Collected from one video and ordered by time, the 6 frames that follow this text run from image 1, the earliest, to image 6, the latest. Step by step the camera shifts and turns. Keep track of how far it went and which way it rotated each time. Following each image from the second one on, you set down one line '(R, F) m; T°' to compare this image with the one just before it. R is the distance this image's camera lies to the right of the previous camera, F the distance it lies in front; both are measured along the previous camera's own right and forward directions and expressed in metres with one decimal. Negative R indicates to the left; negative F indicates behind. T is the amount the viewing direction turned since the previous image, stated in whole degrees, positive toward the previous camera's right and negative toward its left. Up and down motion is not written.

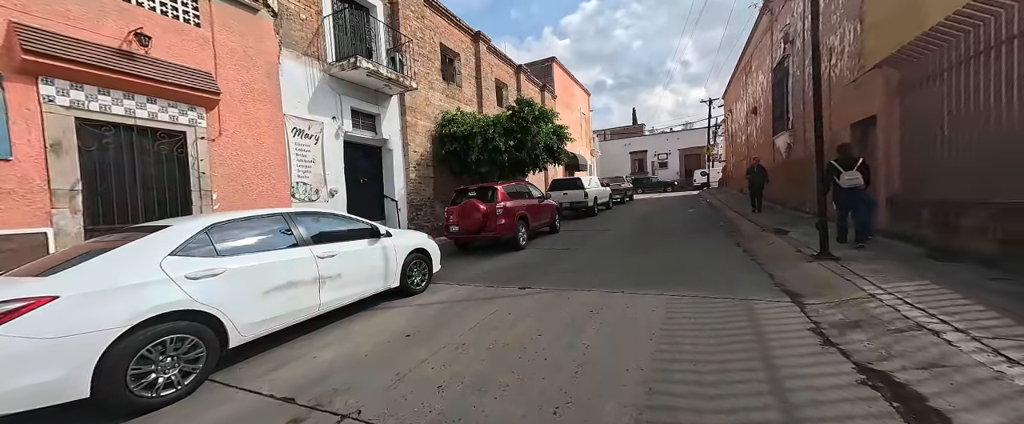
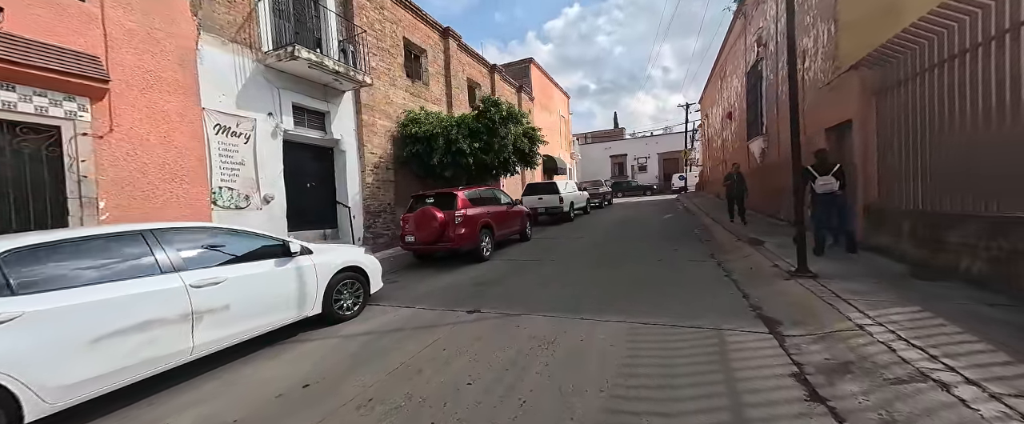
(+0.5, +0.7) m; +3°
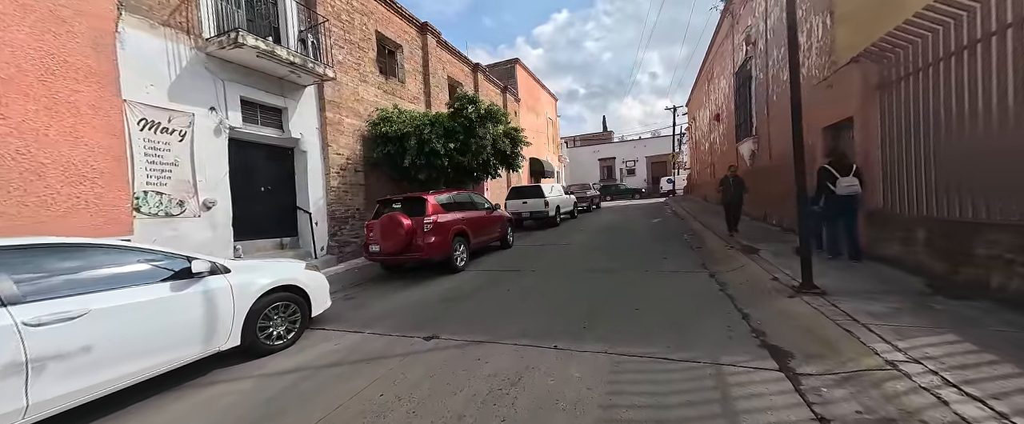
(+0.3, +0.7) m; +2°
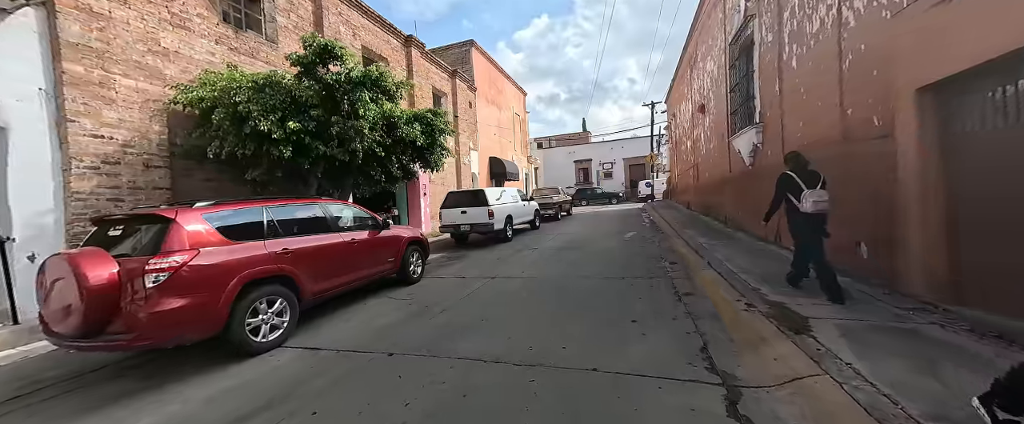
(+1.5, +3.2) m; +3°
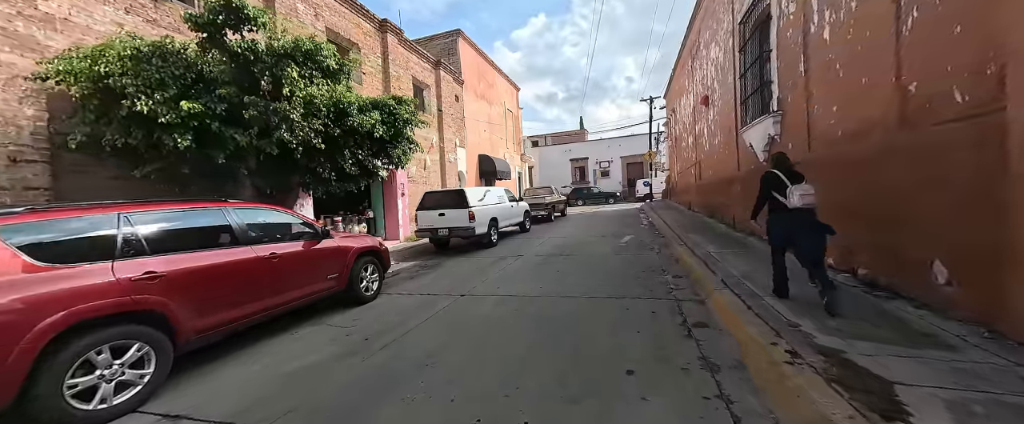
(+0.4, +1.2) m; 0°
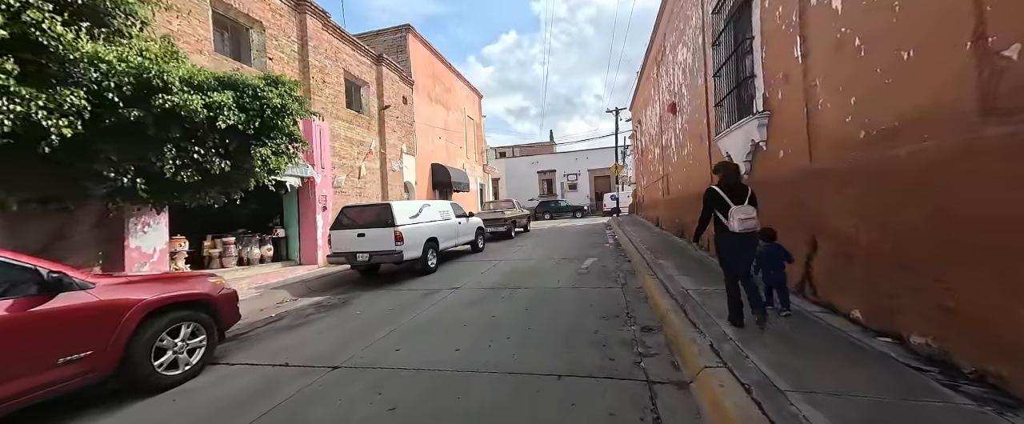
(+0.8, +1.8) m; +5°
